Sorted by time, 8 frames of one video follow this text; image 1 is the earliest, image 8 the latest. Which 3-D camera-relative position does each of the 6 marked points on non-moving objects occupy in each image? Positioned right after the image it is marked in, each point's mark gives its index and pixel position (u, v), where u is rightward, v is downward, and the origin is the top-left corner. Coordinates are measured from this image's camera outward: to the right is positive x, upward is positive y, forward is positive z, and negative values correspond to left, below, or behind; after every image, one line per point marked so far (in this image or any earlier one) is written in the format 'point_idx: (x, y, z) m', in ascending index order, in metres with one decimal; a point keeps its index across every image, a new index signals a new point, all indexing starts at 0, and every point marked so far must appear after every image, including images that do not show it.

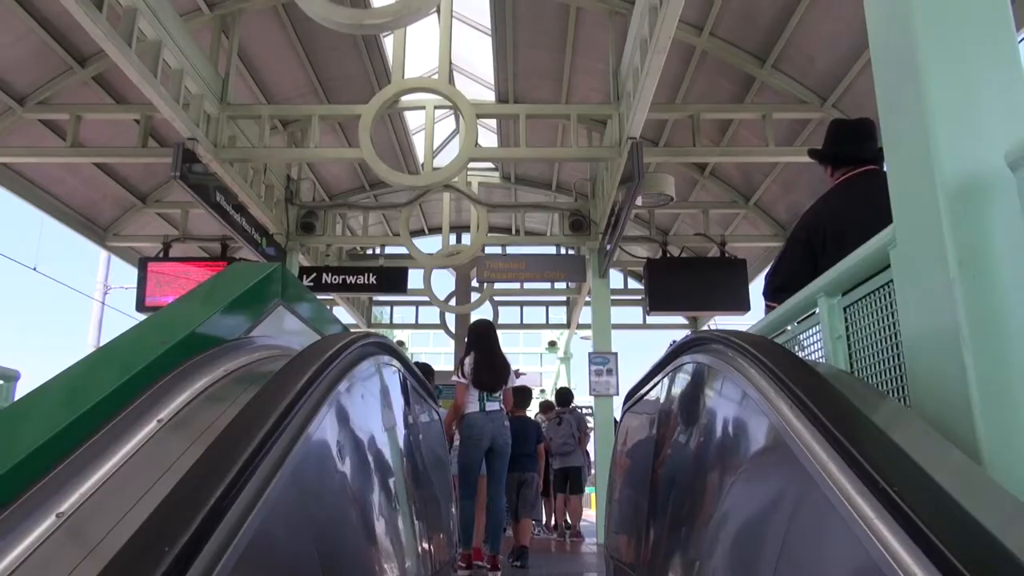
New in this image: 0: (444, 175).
0: (-0.7, +1.2, +7.9) m
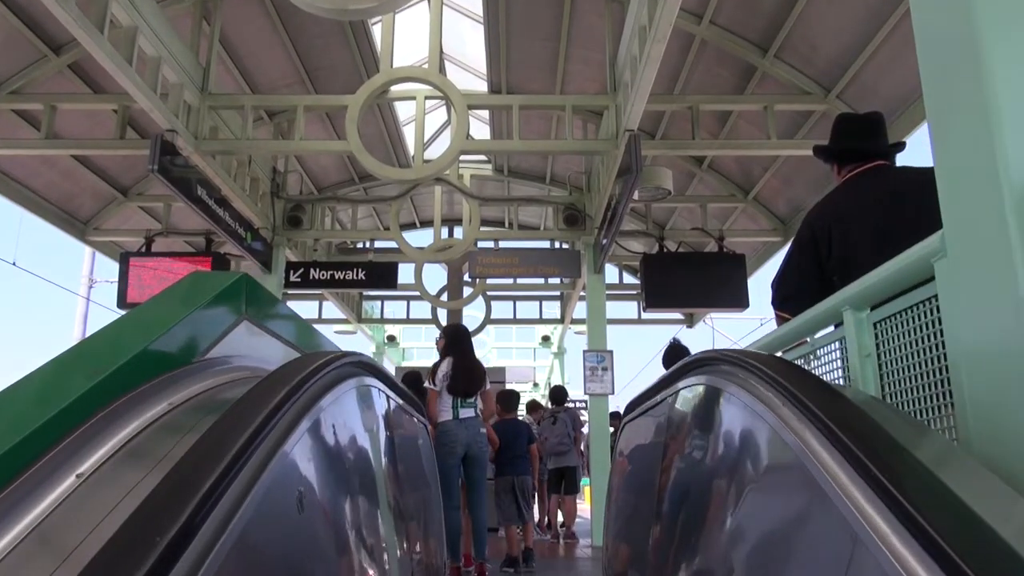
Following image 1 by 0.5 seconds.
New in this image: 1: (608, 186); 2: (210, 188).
0: (-0.8, +1.2, +7.6) m
1: (+1.0, +1.1, +8.1) m
2: (-2.9, +1.0, +7.5) m
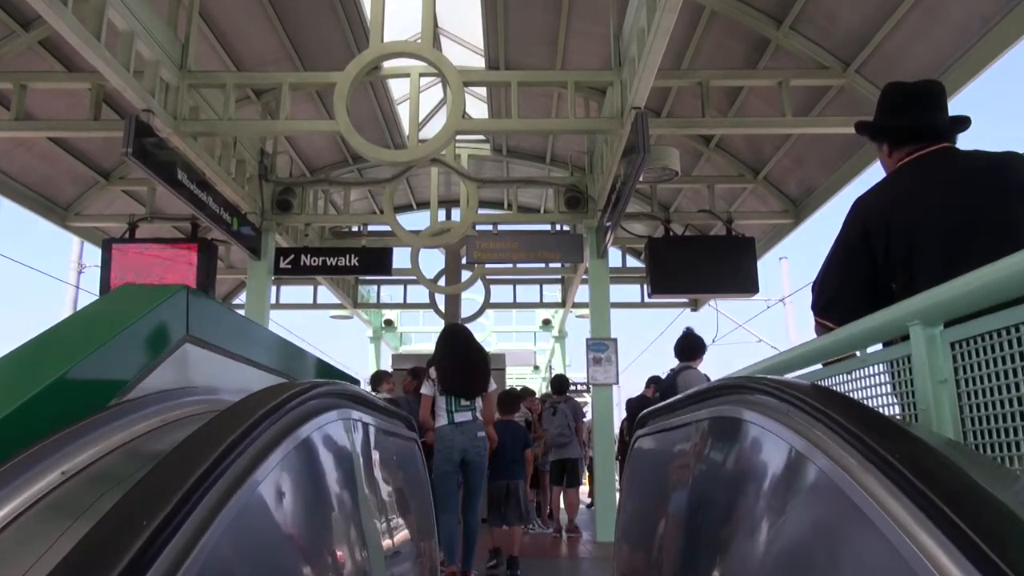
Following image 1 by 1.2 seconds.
0: (-0.8, +1.3, +7.2) m
1: (+1.0, +1.2, +7.7) m
2: (-3.0, +1.1, +7.1) m
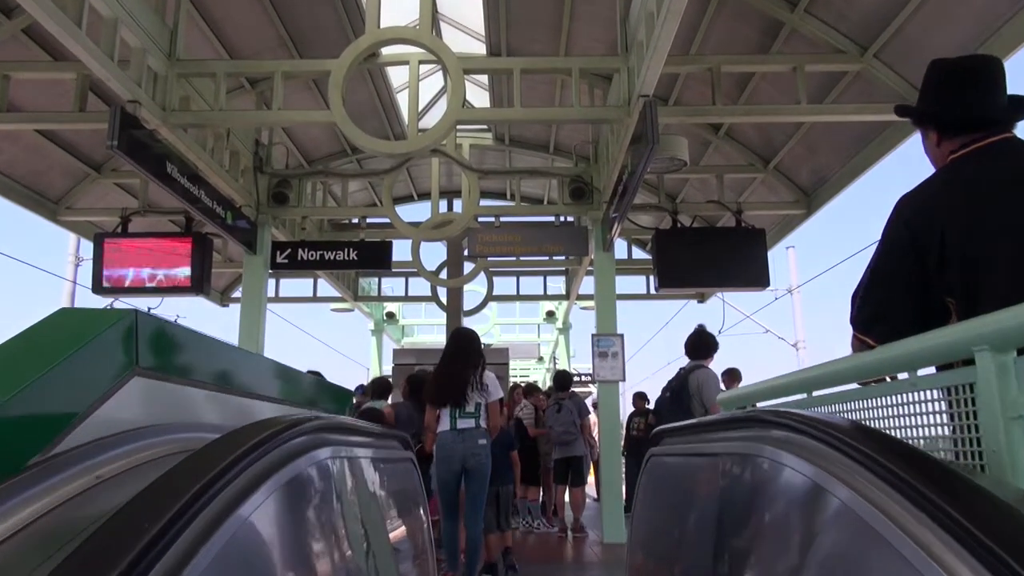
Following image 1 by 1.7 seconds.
0: (-0.7, +1.3, +6.9) m
1: (+1.0, +1.3, +7.4) m
2: (-2.9, +1.1, +6.8) m
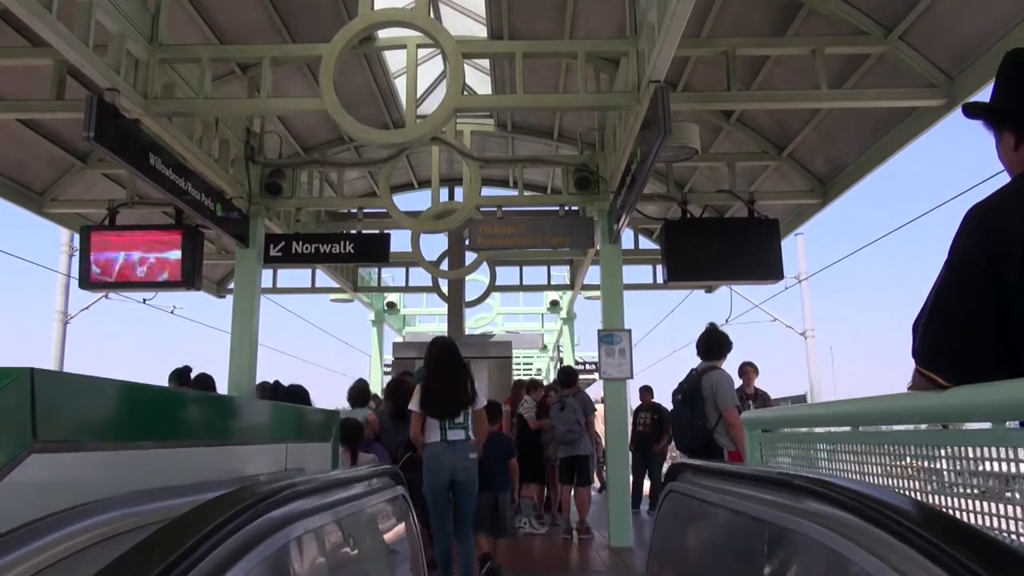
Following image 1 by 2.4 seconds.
0: (-0.7, +1.4, +6.6) m
1: (+1.0, +1.3, +7.0) m
2: (-2.9, +1.1, +6.5) m
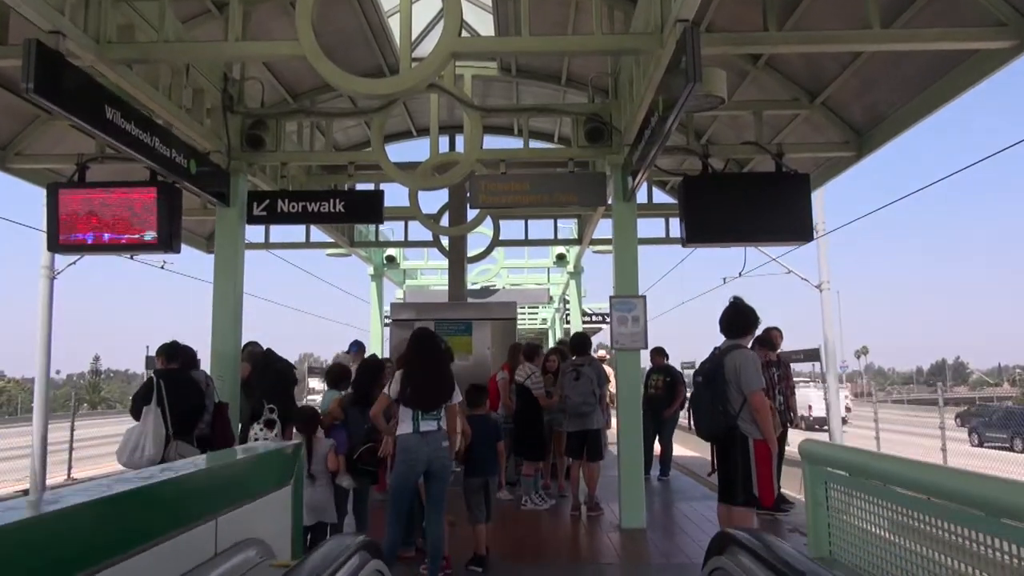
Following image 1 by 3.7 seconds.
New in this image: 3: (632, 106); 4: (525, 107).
0: (-0.7, +1.6, +5.8) m
1: (+1.1, +1.6, +6.3) m
2: (-2.9, +1.3, +5.7) m
3: (+1.1, +1.7, +6.9) m
4: (+0.1, +2.0, +8.4) m
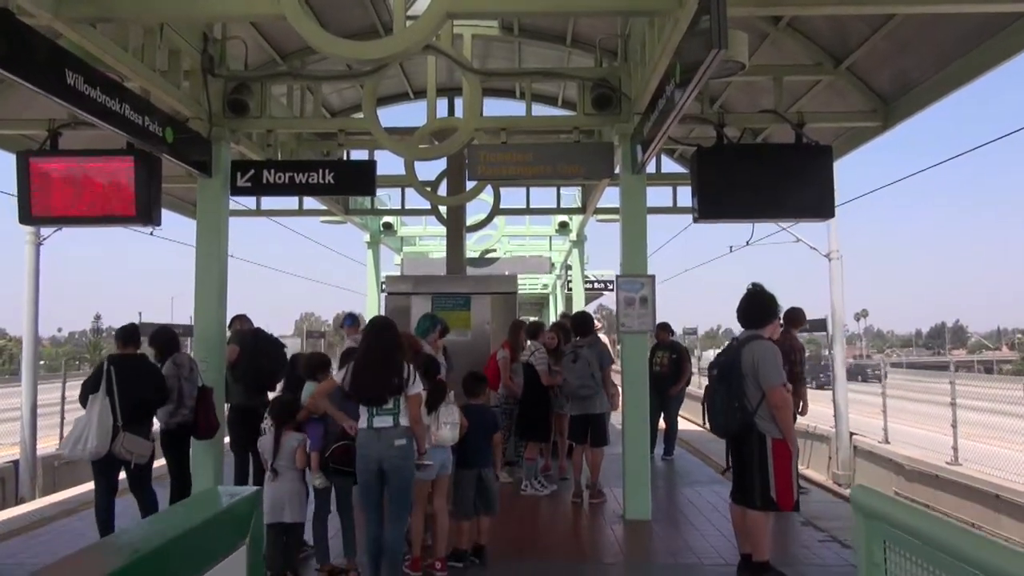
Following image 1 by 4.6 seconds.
0: (-0.7, +1.7, +5.3) m
1: (+1.1, +1.7, +5.8) m
2: (-2.9, +1.5, +5.2) m
3: (+1.1, +1.8, +6.4) m
4: (+0.2, +2.2, +7.8) m
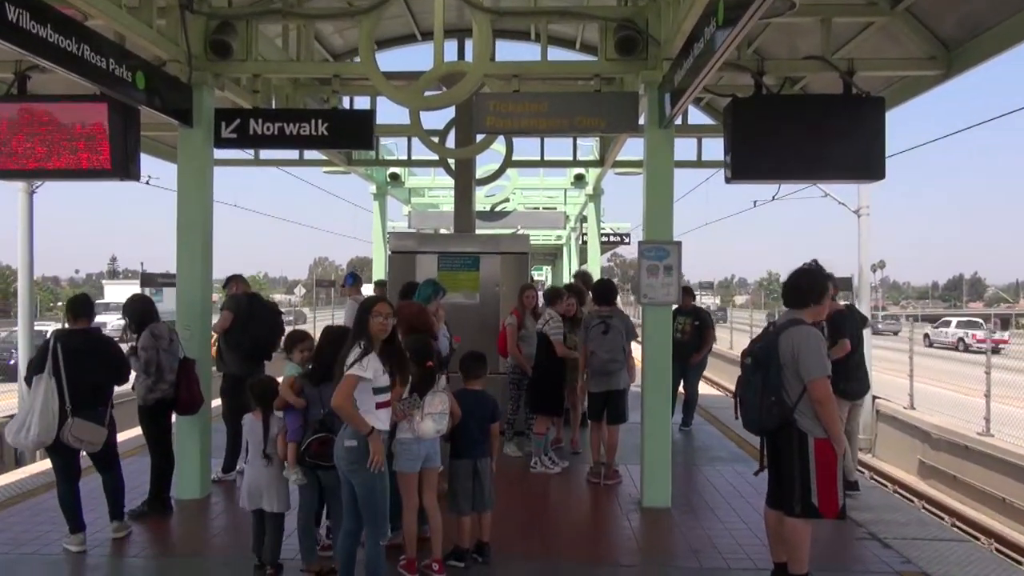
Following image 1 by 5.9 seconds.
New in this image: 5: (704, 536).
0: (-0.6, +1.9, +4.6) m
1: (+1.2, +1.9, +5.0) m
2: (-2.8, +1.7, +4.6) m
3: (+1.2, +2.1, +5.6) m
4: (+0.3, +2.6, +7.0) m
5: (+1.4, -1.9, +5.7) m
